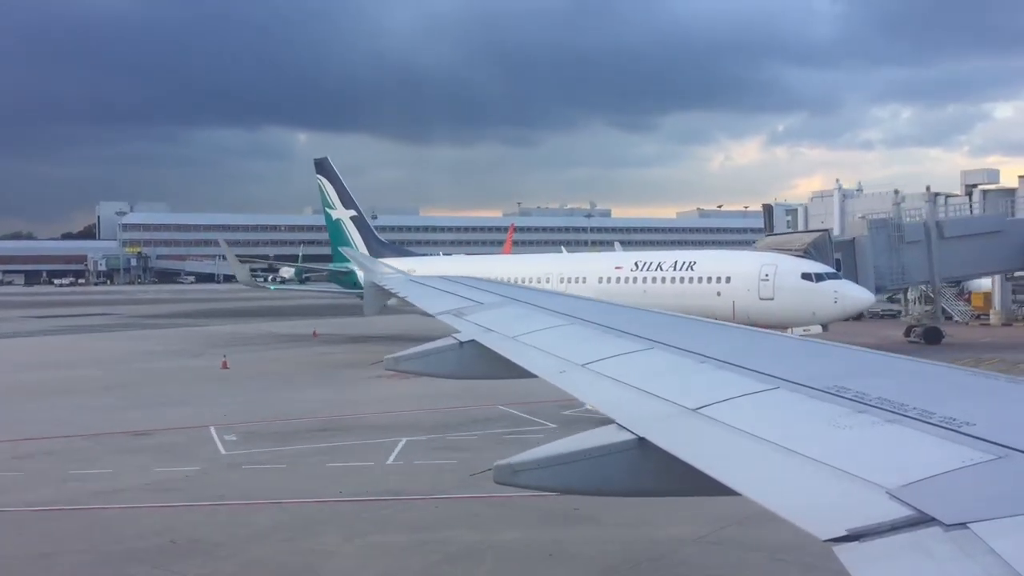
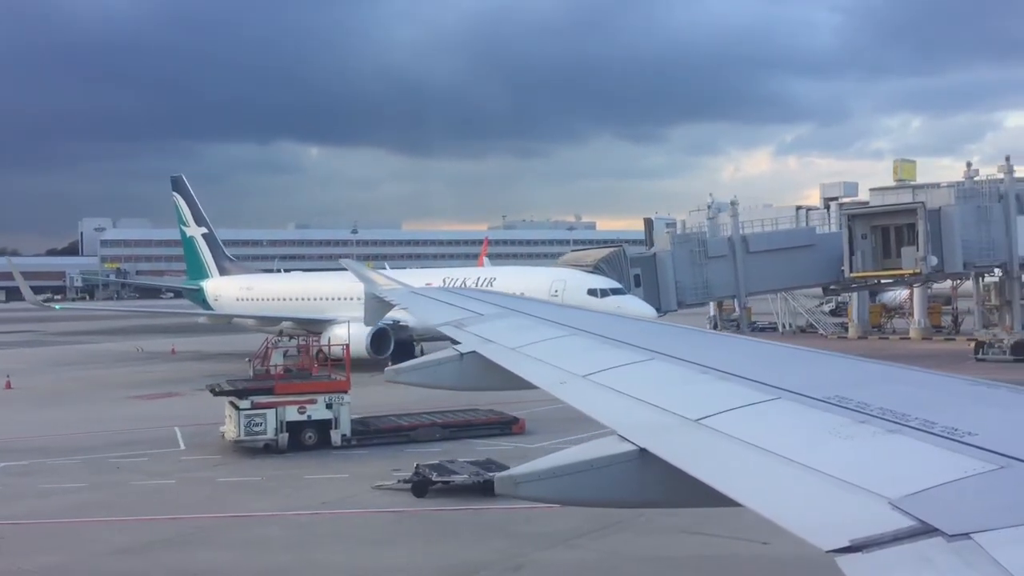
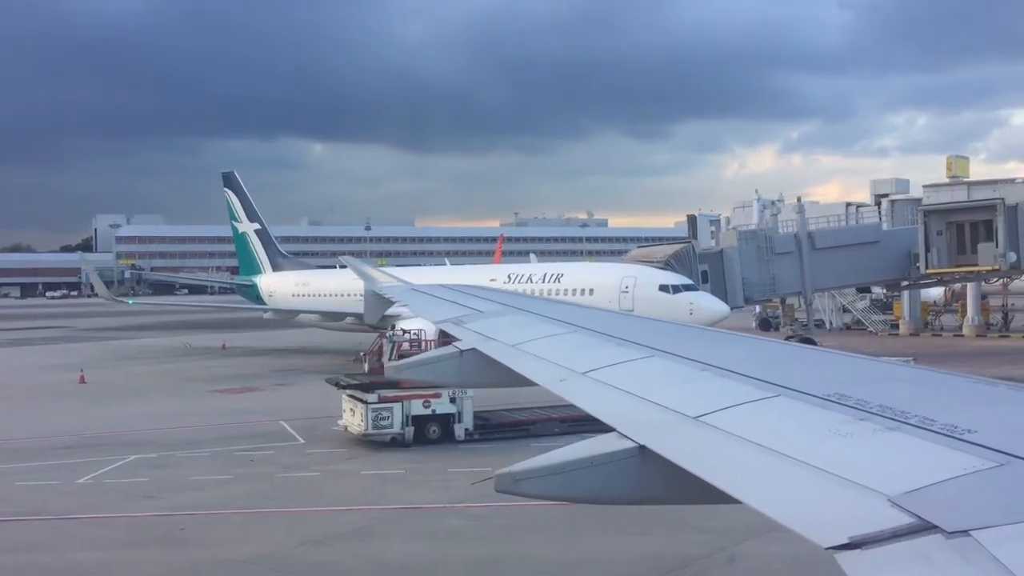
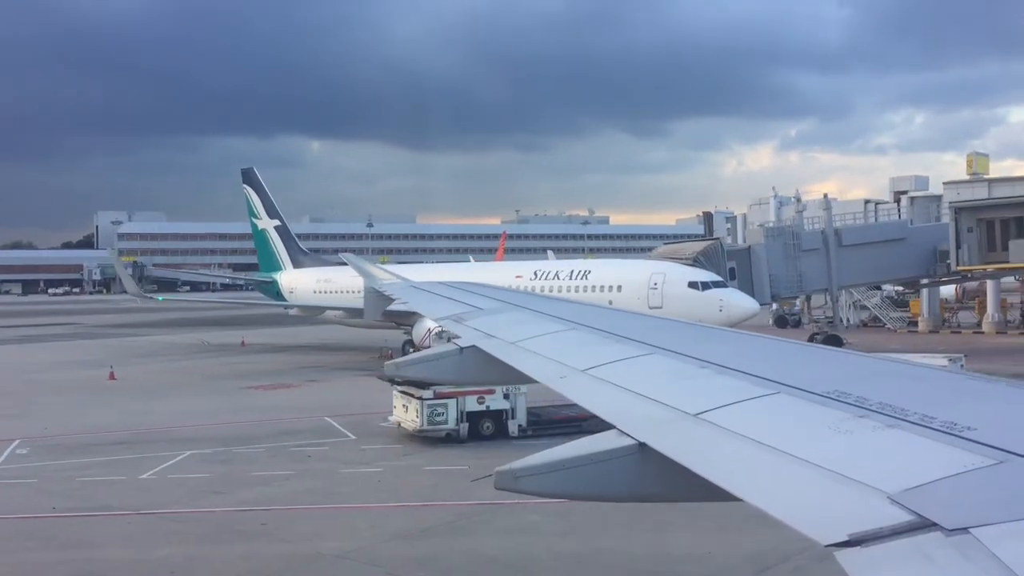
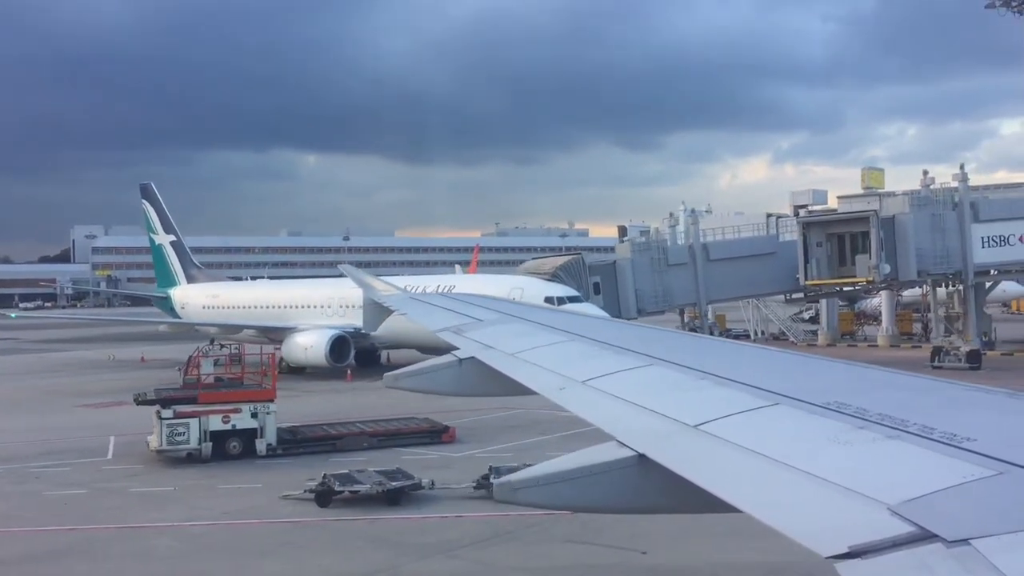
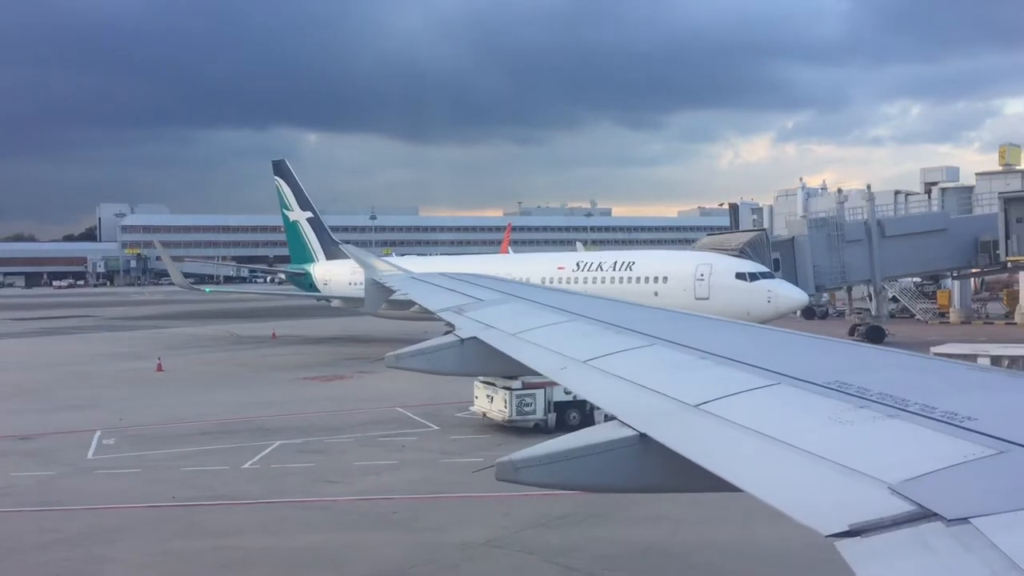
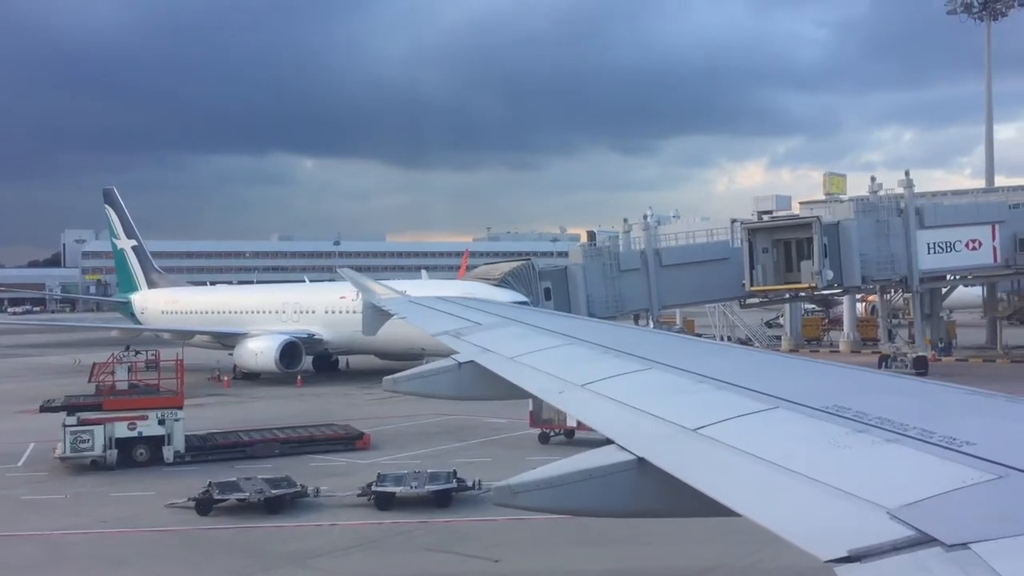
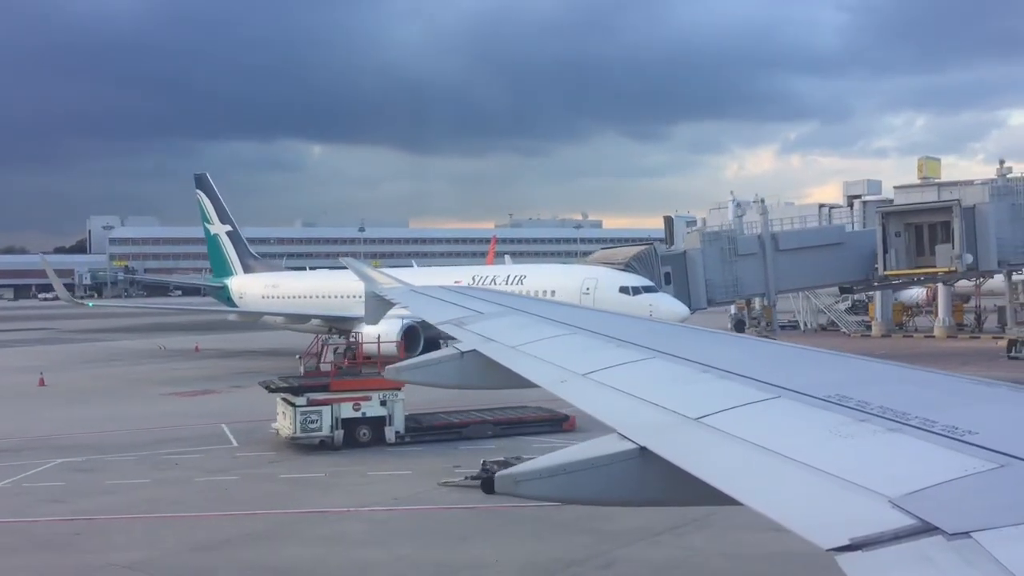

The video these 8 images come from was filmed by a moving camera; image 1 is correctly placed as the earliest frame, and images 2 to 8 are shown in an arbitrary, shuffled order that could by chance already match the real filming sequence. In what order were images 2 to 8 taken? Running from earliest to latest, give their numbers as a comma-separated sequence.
6, 4, 3, 8, 2, 5, 7
